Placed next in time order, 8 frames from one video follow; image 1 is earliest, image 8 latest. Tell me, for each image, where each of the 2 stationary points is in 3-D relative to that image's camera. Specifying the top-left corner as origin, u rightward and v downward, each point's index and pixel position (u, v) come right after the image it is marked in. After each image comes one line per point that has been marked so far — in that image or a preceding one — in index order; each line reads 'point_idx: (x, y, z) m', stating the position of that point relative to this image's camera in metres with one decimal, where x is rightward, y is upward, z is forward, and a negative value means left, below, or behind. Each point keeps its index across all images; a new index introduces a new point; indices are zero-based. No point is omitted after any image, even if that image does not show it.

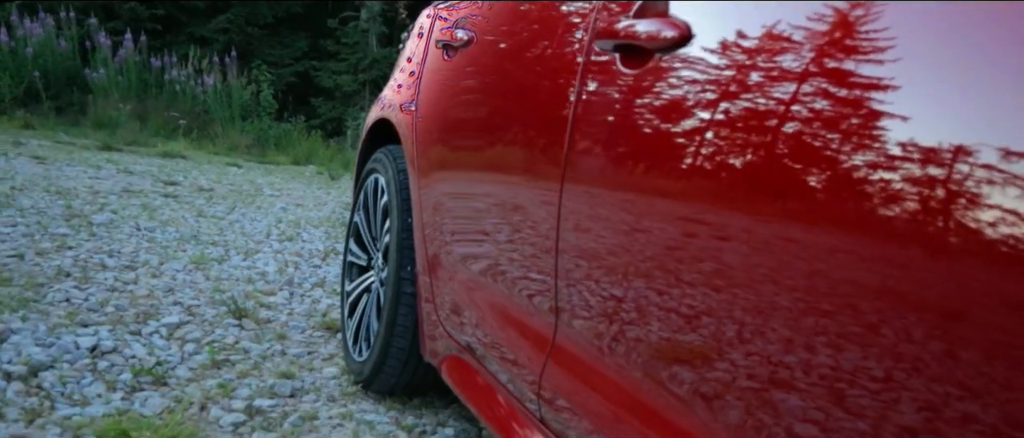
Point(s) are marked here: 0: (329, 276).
0: (-0.7, -0.2, +4.4) m
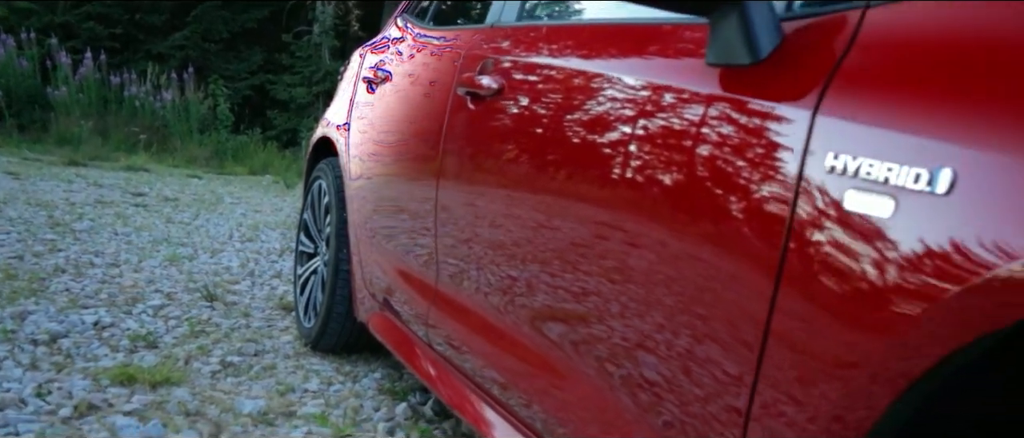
0: (-1.1, -0.2, +5.1) m
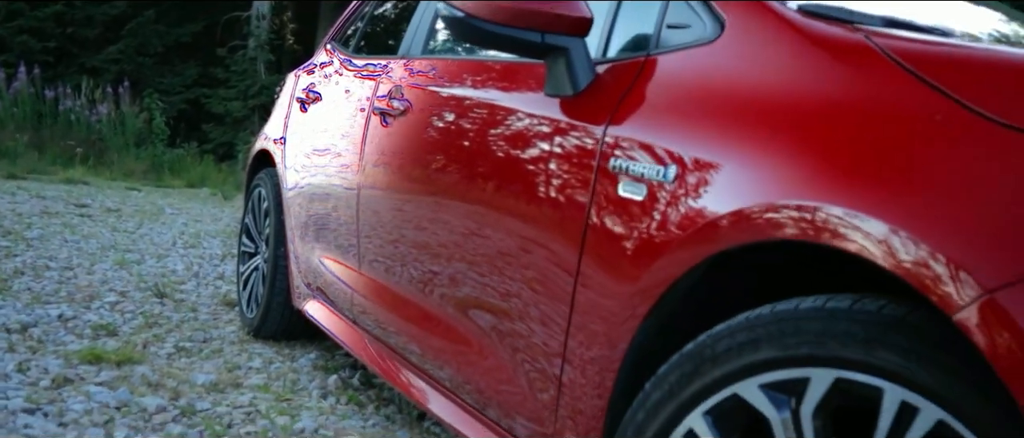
0: (-1.5, -0.3, +5.6) m
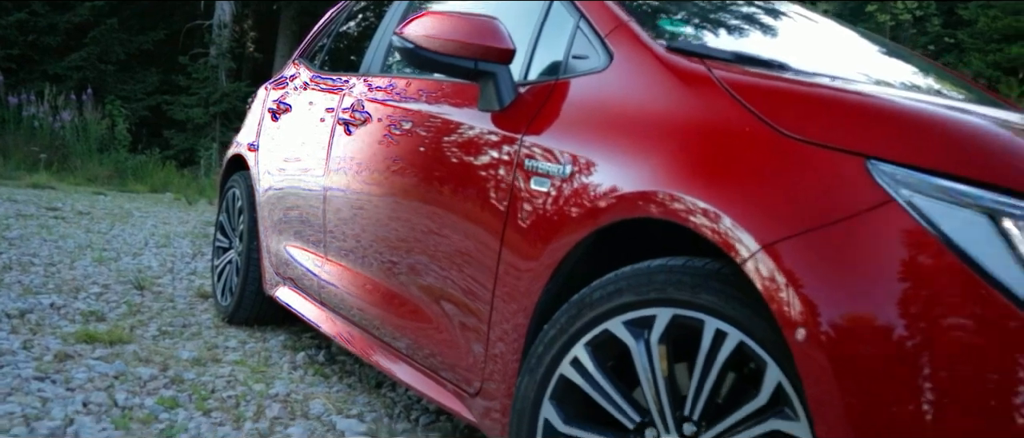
0: (-1.7, -0.3, +6.0) m
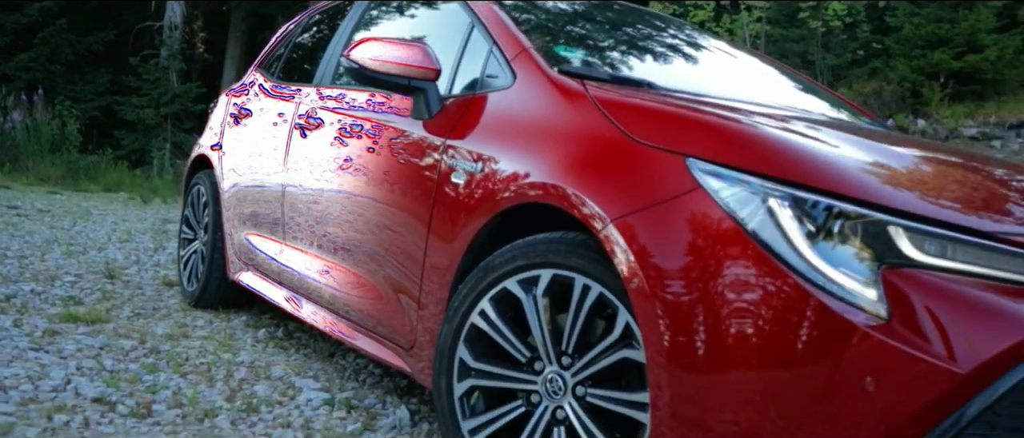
0: (-2.1, -0.2, +6.5) m
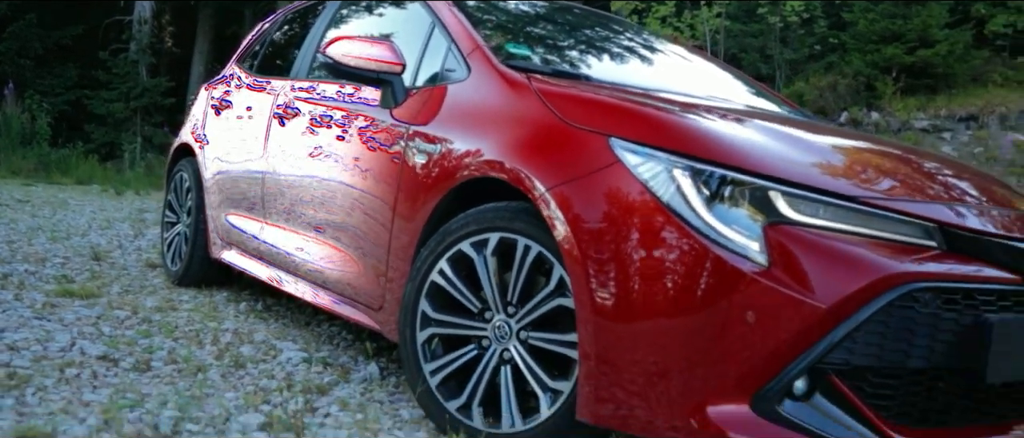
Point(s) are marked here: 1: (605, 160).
0: (-2.3, -0.2, +6.8) m
1: (+0.2, +0.1, +2.5) m
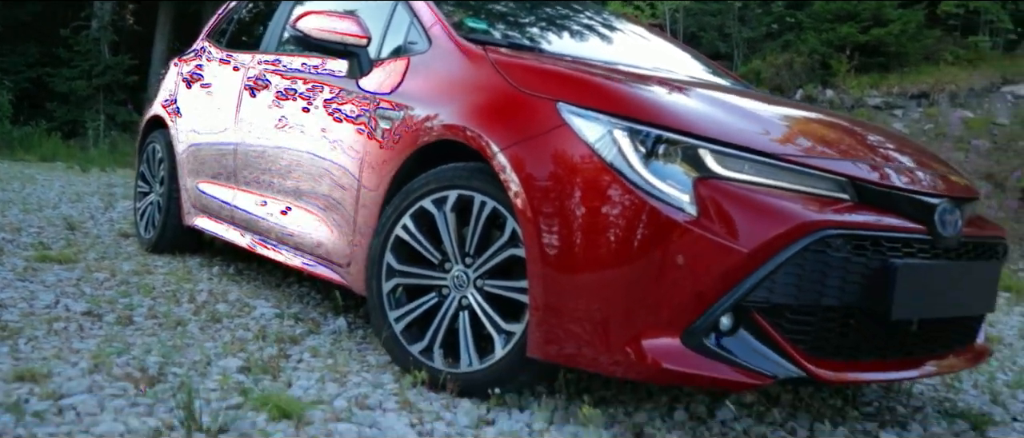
0: (-2.6, 0.0, +7.0) m
1: (+0.1, +0.2, +2.8) m
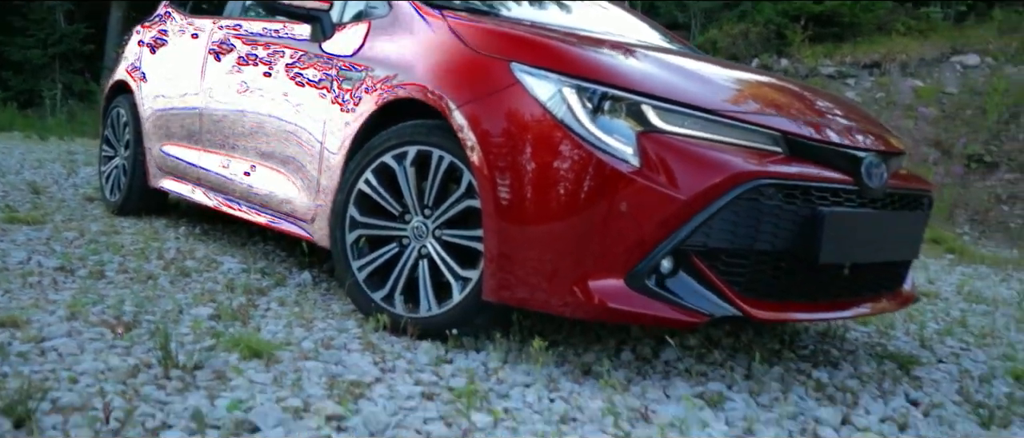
0: (-2.9, +0.2, +7.1) m
1: (0.0, +0.4, +3.0) m
